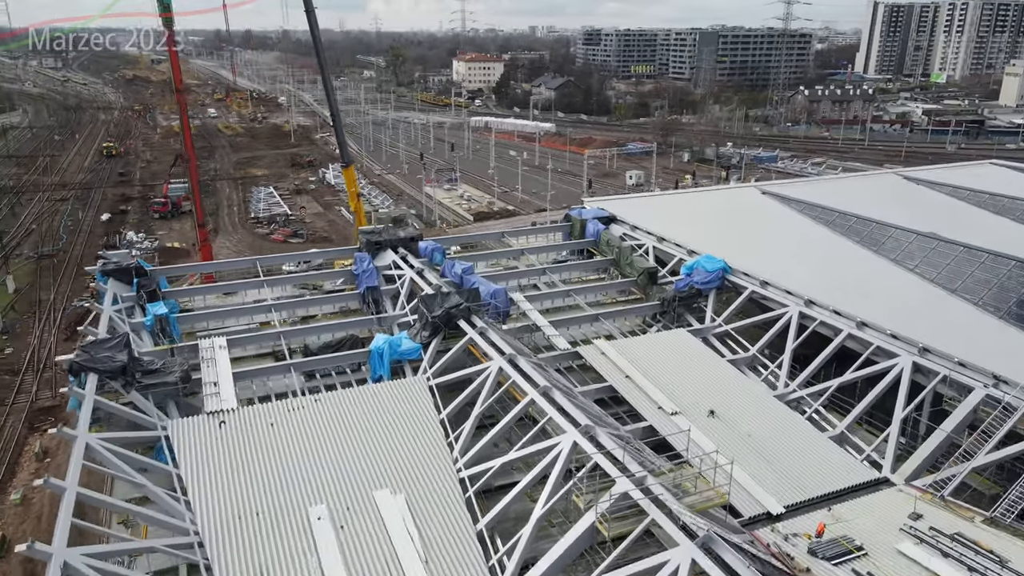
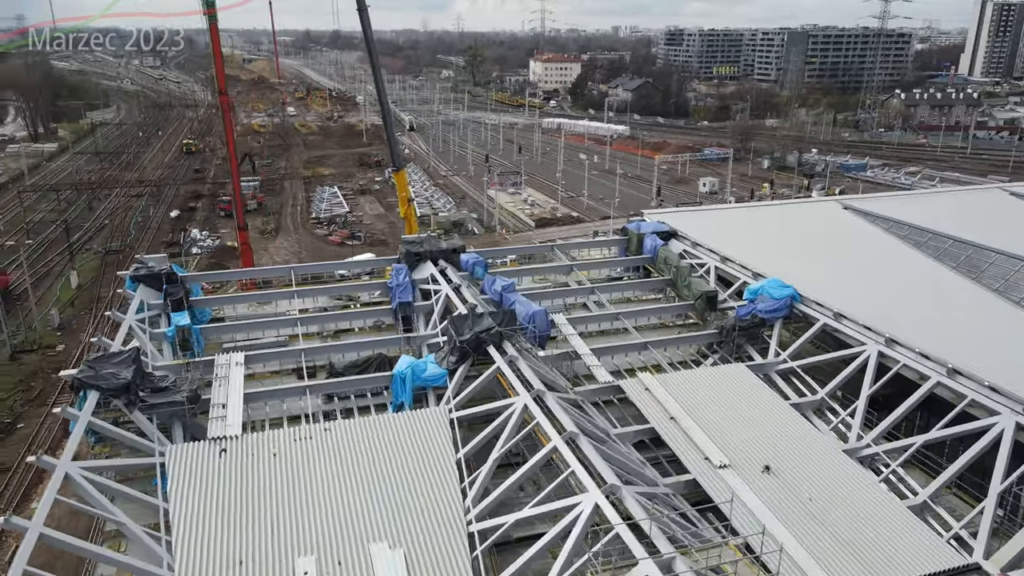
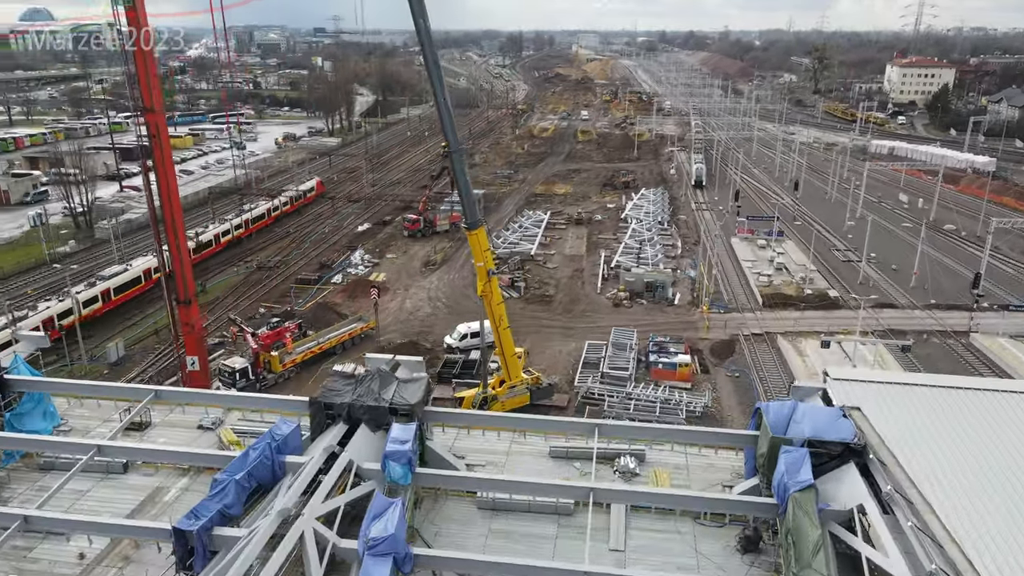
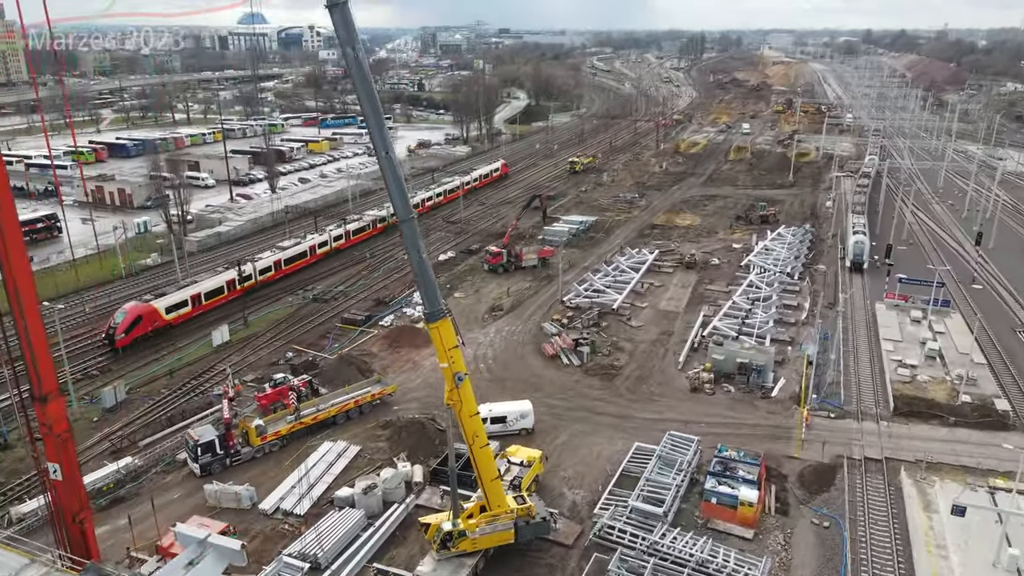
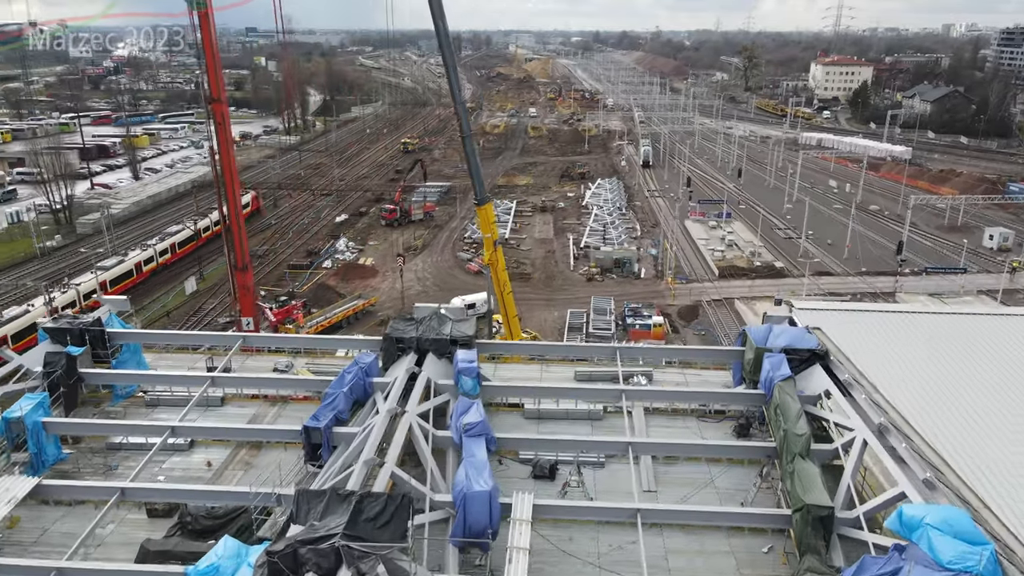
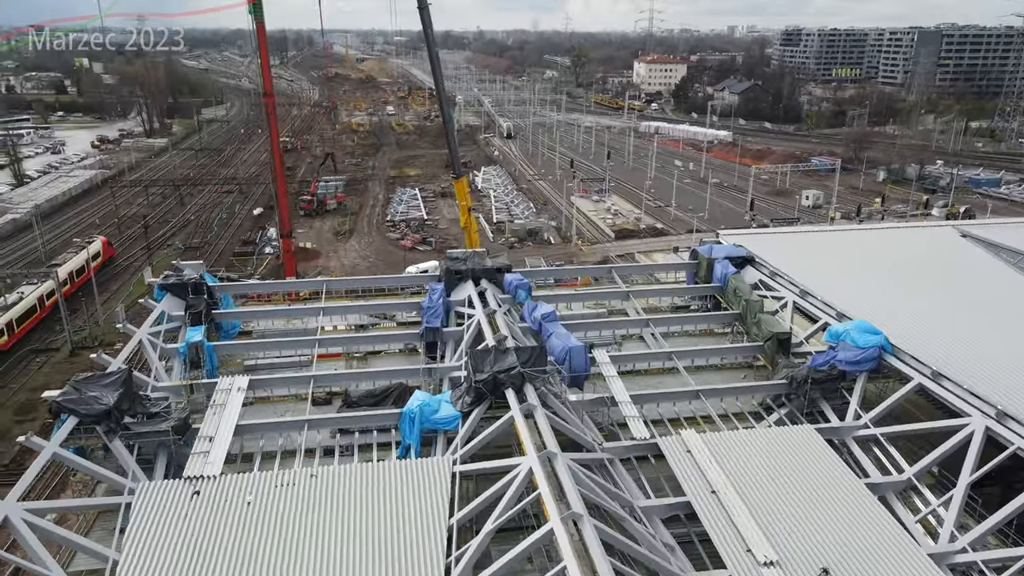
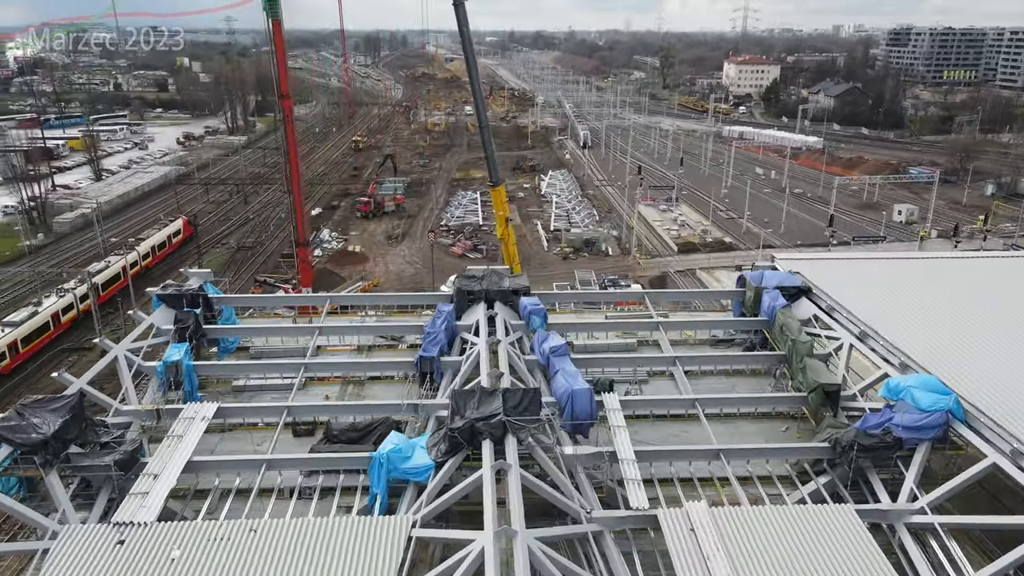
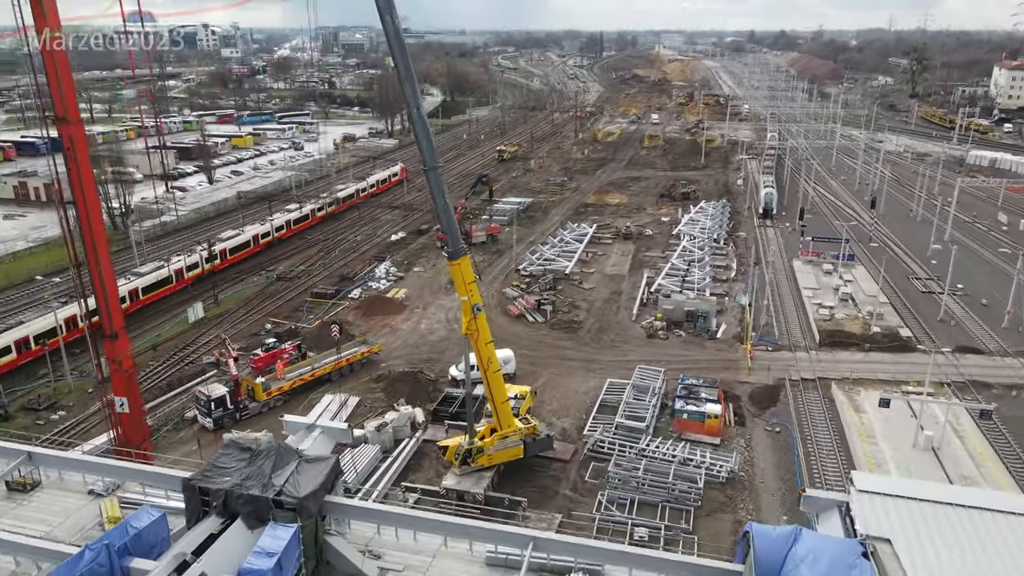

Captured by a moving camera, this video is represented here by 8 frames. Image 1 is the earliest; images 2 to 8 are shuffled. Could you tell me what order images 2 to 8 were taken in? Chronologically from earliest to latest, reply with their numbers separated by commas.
2, 6, 7, 5, 3, 8, 4
